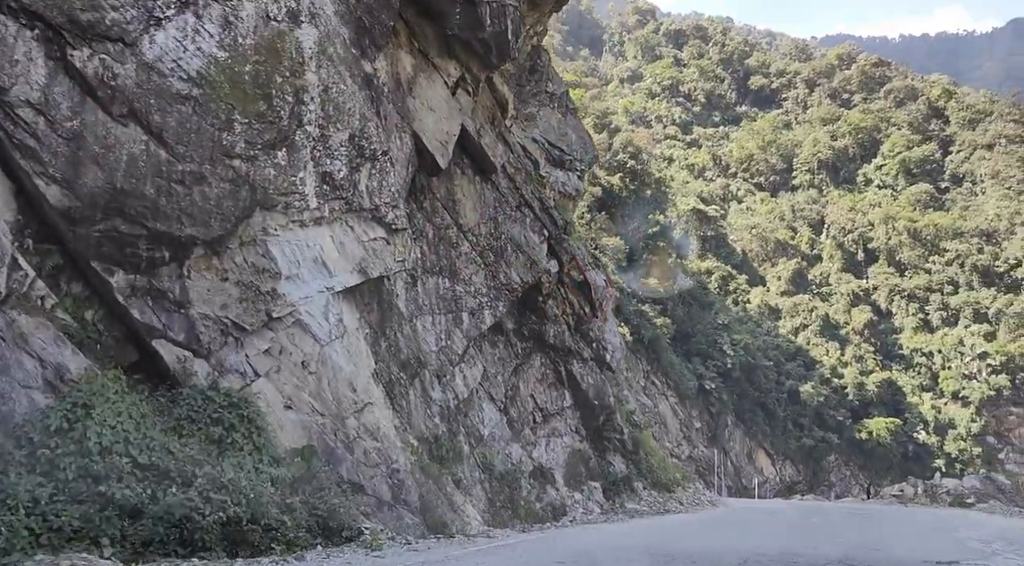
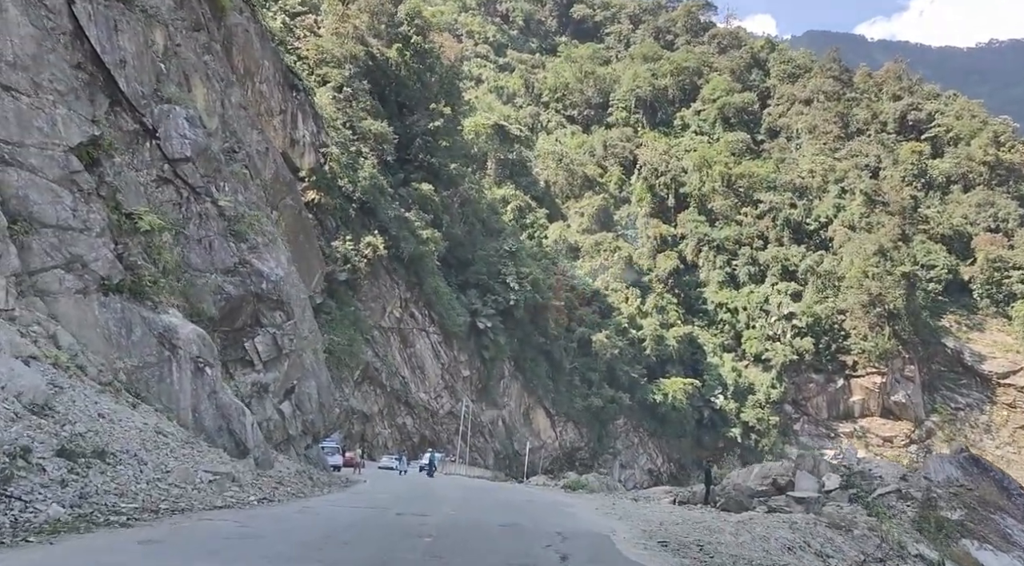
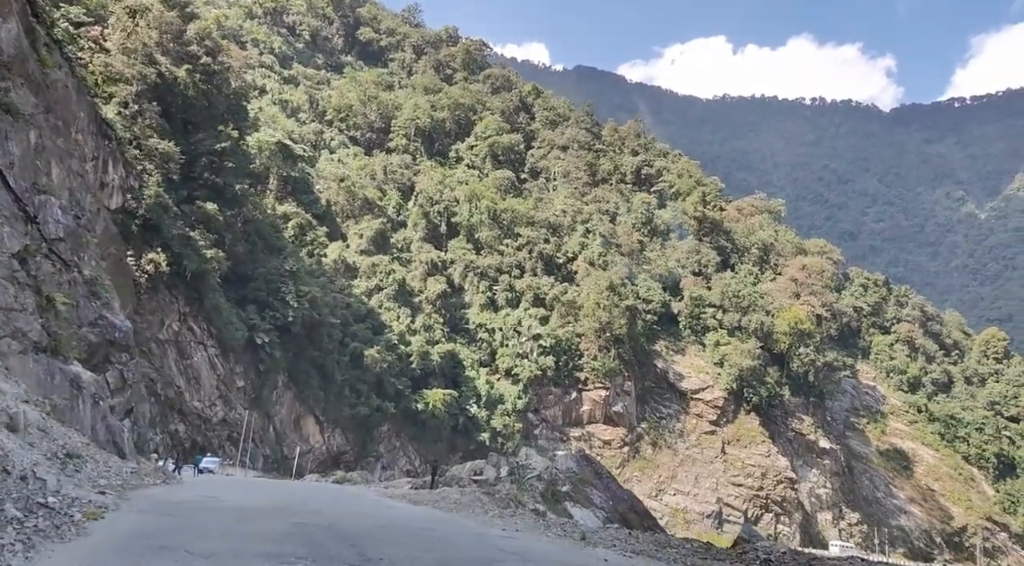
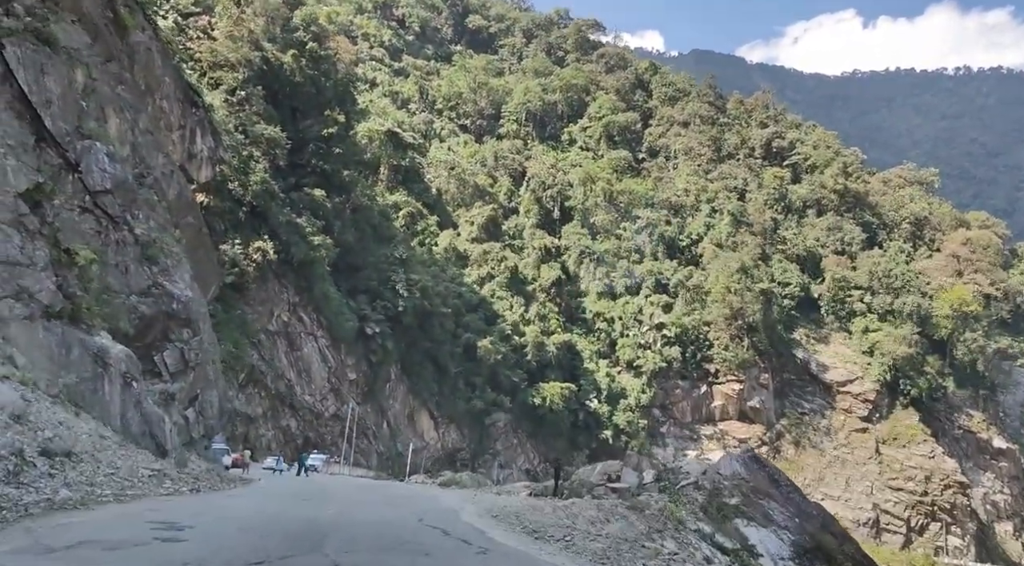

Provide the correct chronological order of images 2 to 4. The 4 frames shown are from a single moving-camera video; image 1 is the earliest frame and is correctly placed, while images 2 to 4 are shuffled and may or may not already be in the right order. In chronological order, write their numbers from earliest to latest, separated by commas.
3, 4, 2
